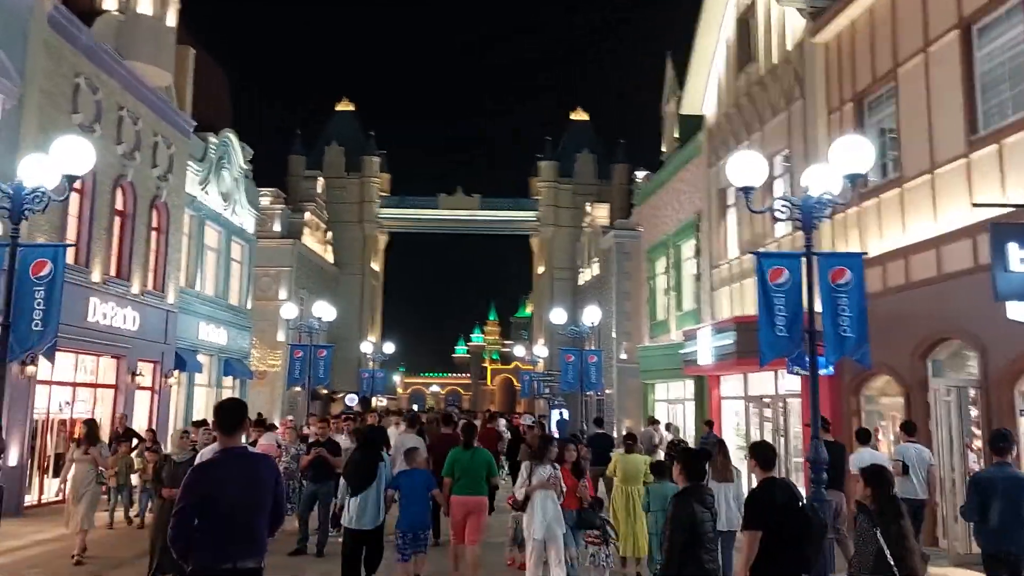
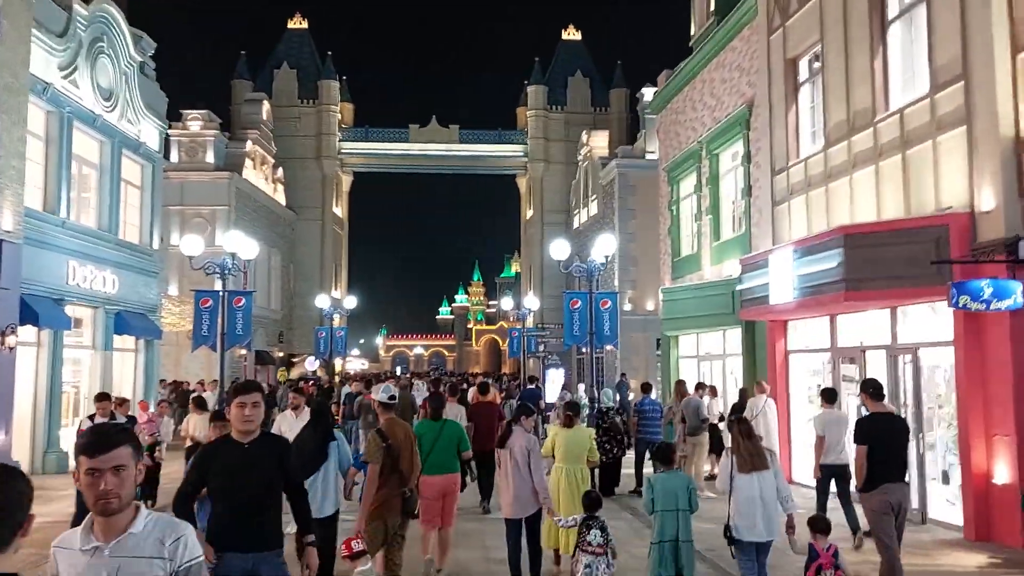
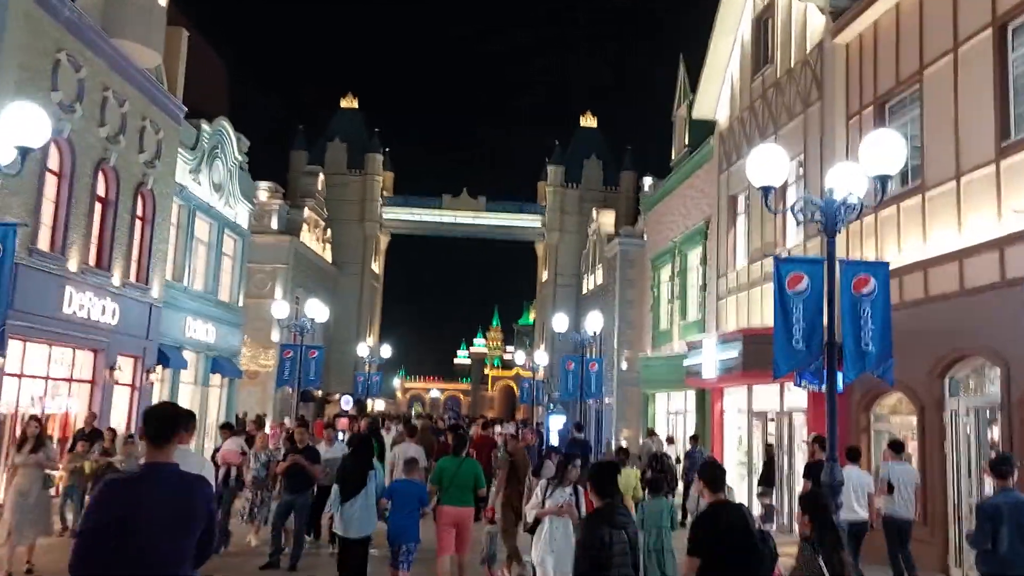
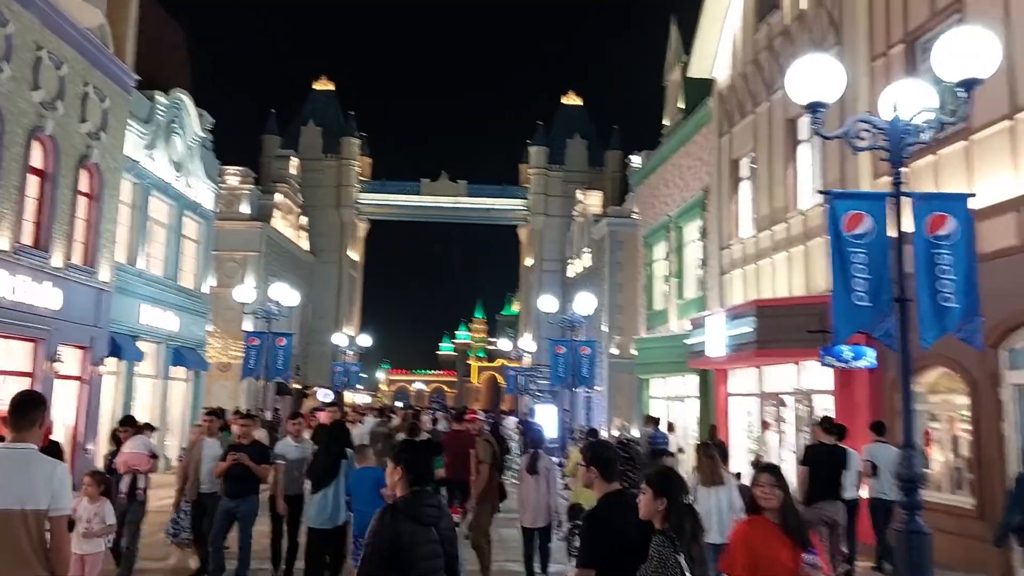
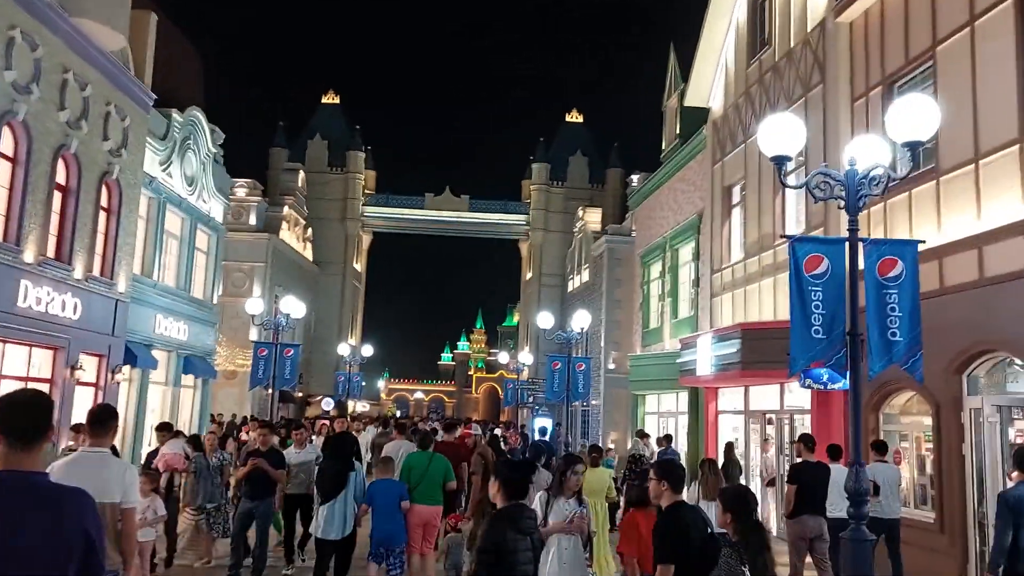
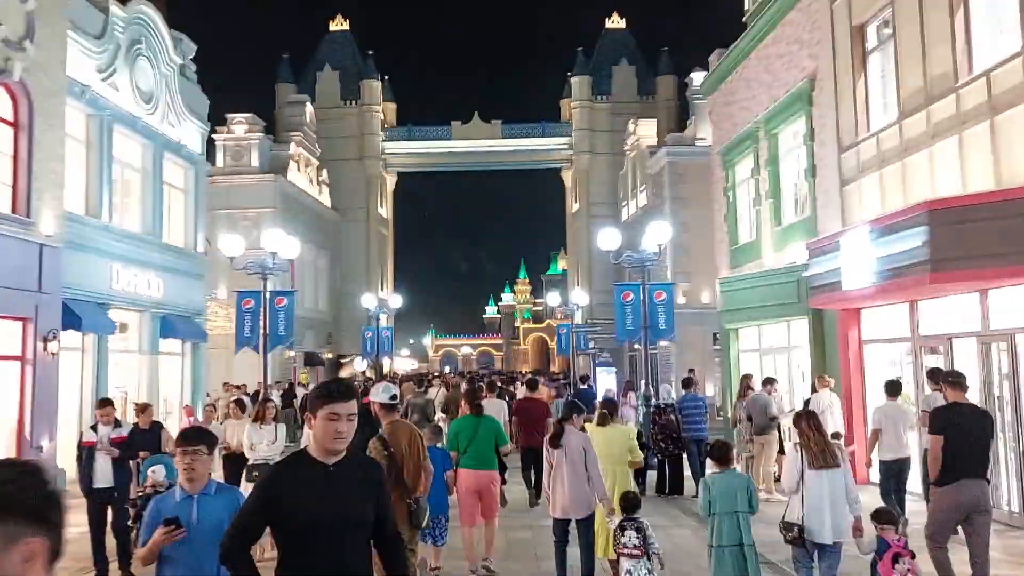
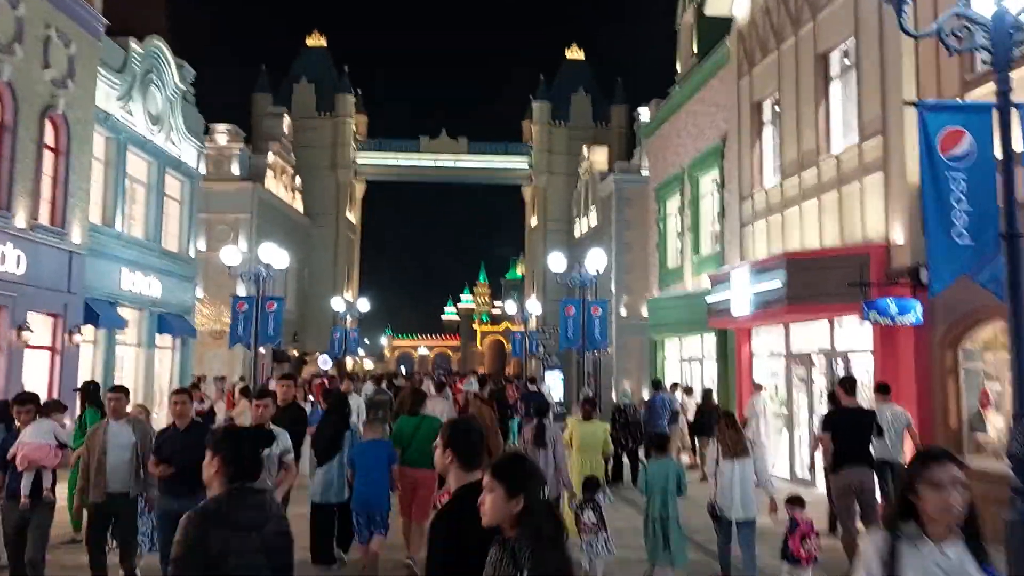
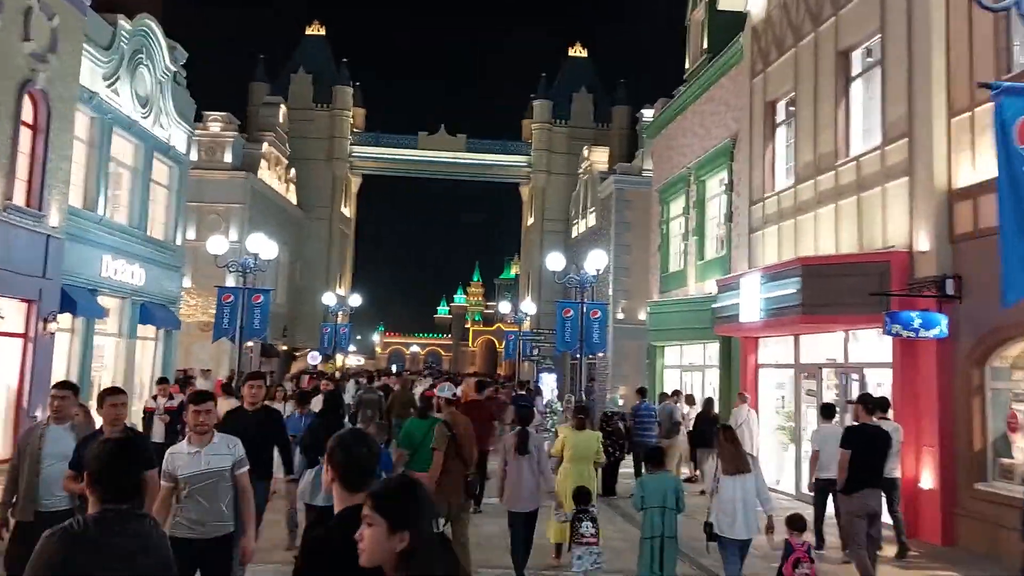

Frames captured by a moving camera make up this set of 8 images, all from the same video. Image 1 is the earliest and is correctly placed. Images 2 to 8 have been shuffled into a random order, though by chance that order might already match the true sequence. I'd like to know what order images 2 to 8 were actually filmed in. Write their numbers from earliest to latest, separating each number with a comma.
3, 5, 4, 7, 8, 2, 6
